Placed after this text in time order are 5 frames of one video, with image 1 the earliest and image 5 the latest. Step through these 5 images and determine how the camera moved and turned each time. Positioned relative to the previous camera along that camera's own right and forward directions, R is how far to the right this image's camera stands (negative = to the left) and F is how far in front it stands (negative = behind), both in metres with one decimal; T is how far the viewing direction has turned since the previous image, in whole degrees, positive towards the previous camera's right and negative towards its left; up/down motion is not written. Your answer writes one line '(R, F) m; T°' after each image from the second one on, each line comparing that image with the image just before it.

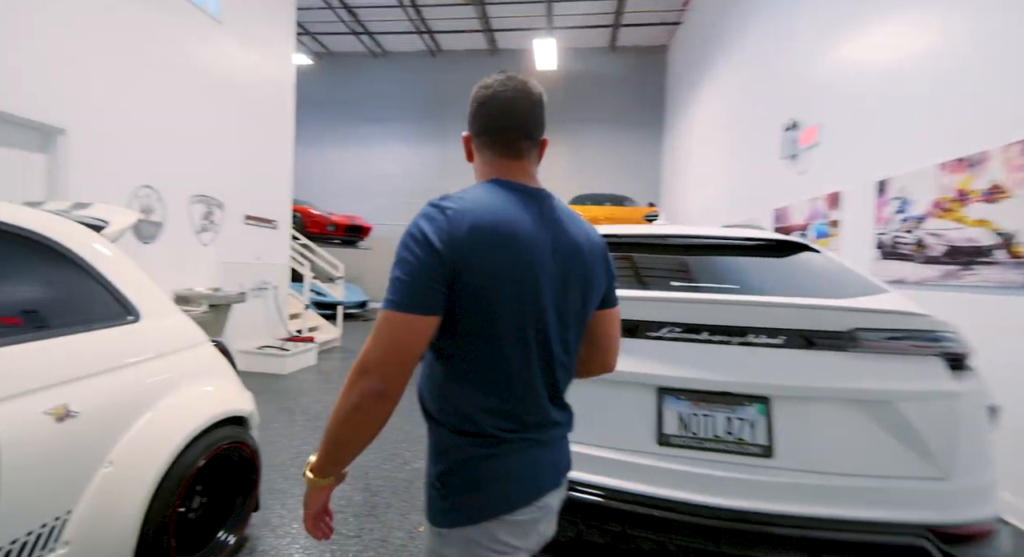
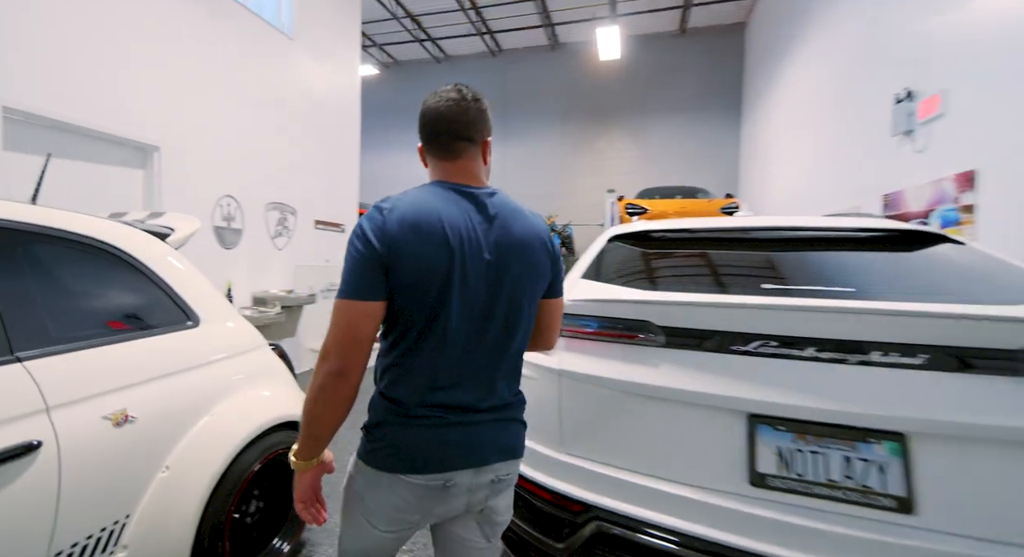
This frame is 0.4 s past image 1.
(0.0, +0.1) m; -8°
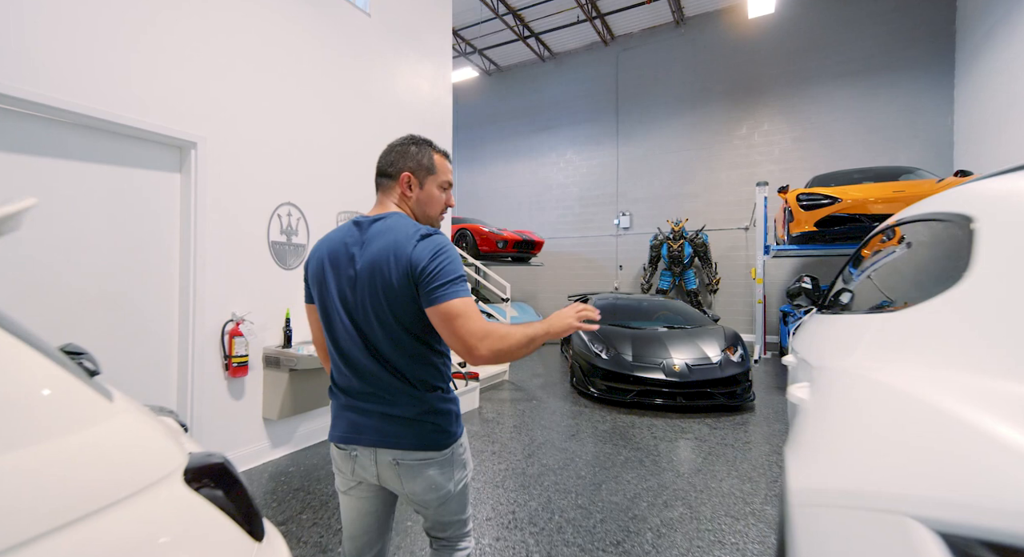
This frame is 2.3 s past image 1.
(-0.2, +1.1) m; -13°
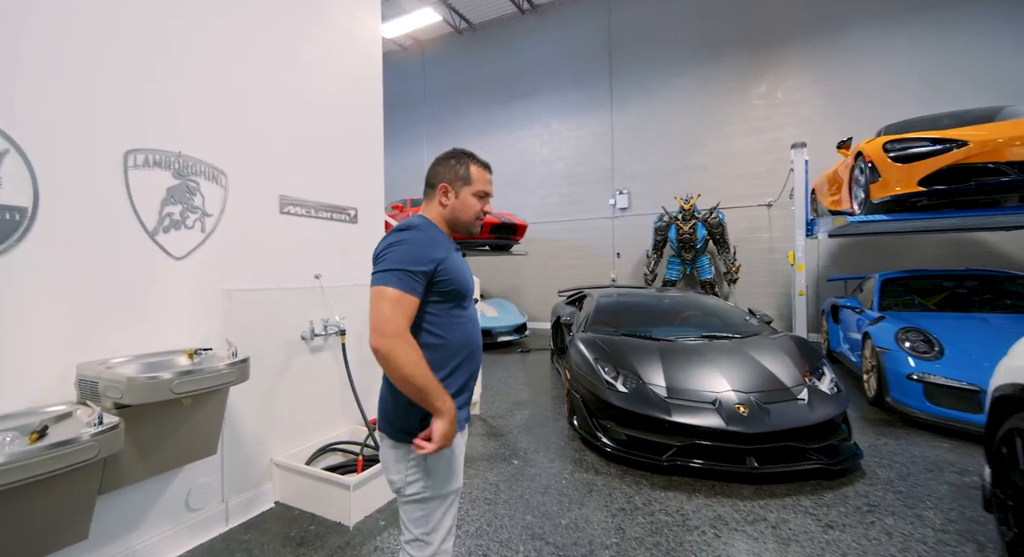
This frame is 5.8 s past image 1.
(+0.2, +1.6) m; 0°
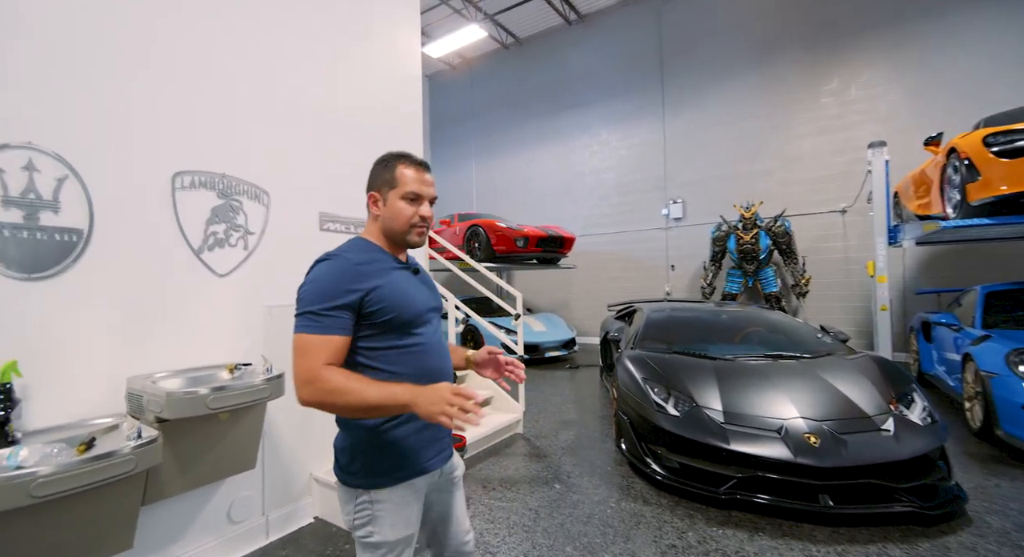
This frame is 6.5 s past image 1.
(+0.1, +0.1) m; -7°
